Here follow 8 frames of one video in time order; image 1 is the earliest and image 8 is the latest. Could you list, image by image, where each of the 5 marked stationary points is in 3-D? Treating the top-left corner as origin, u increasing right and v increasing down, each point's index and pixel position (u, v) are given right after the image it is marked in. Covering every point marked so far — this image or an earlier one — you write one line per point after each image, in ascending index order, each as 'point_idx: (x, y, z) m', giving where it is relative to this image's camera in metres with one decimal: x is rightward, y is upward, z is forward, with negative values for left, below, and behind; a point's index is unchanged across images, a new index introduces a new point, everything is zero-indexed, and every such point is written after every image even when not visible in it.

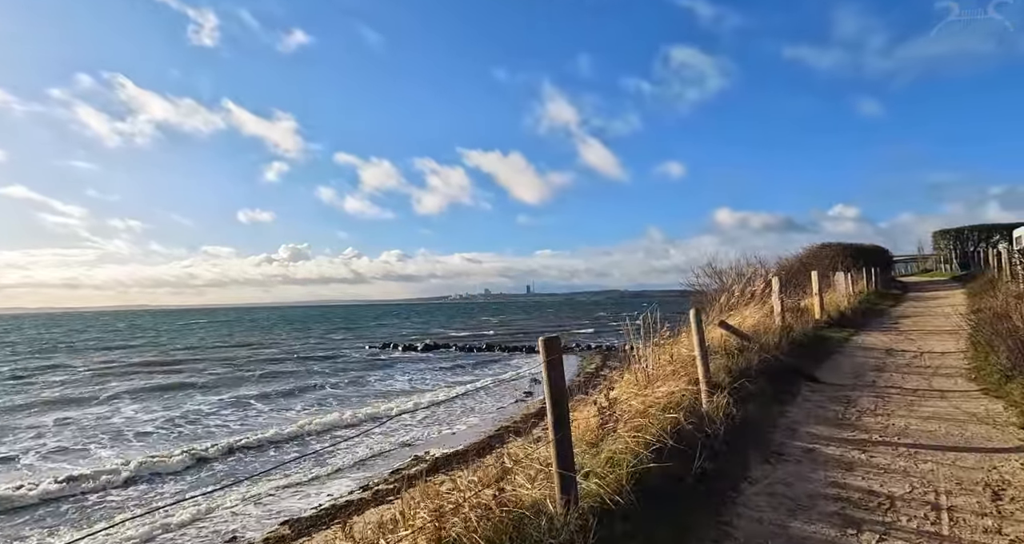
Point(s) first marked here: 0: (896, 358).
0: (+6.0, -1.4, +8.2) m
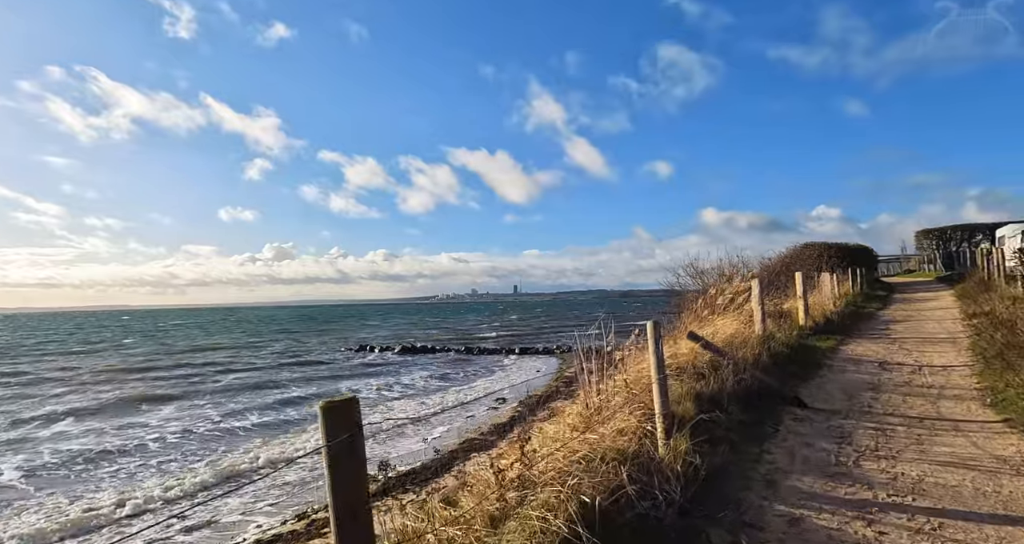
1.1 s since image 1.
0: (+5.2, -1.4, +7.1) m
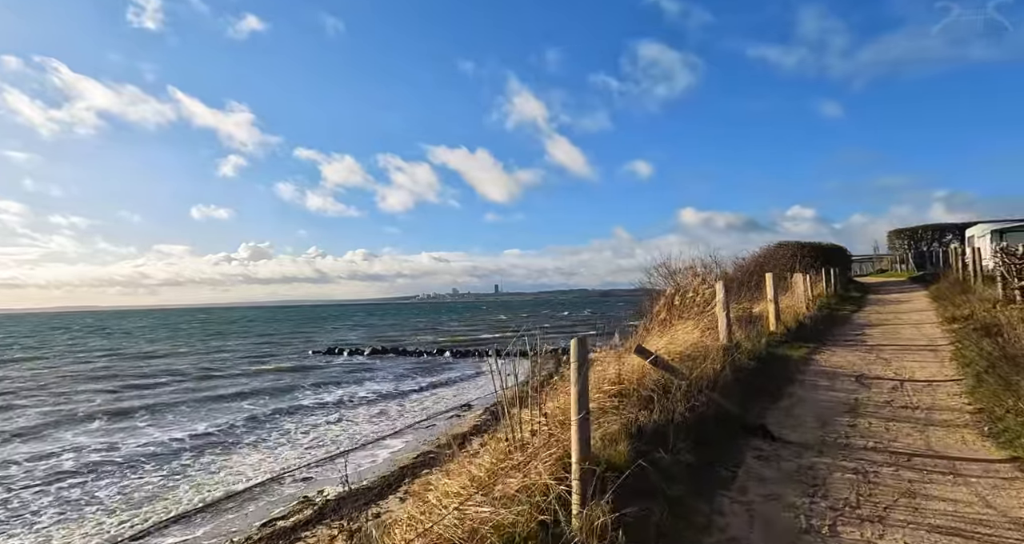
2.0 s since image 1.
0: (+4.3, -1.4, +6.2) m
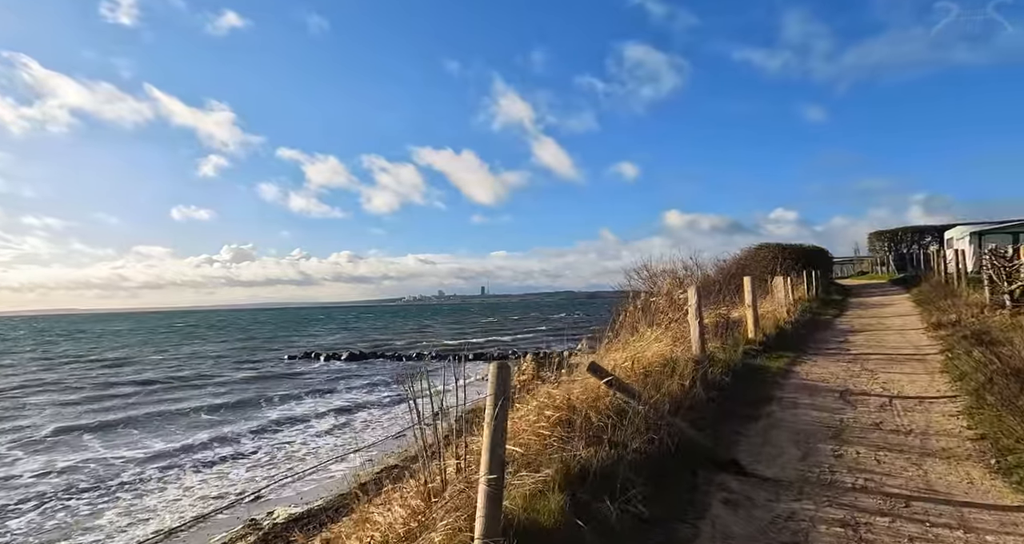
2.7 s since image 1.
0: (+3.7, -1.5, +5.5) m
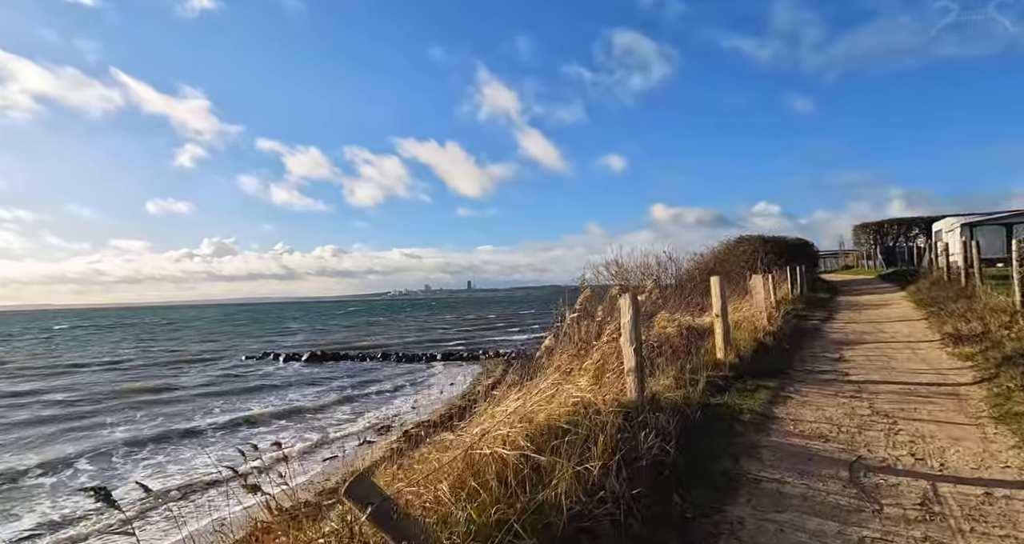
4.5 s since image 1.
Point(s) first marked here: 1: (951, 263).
0: (+2.3, -1.5, +3.2) m
1: (+13.3, +0.3, +15.9) m
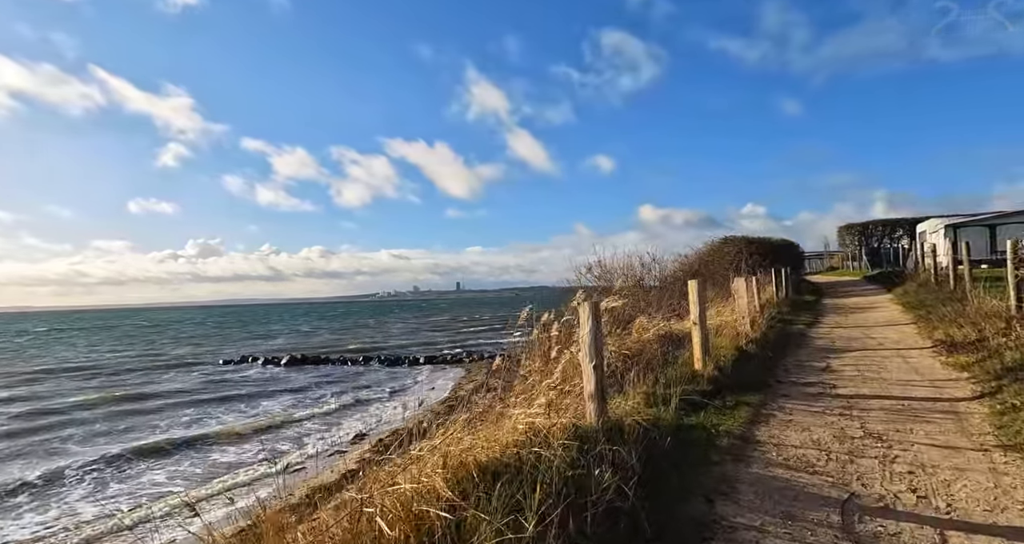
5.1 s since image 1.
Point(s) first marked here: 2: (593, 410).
0: (+1.8, -1.5, +2.6) m
1: (+12.6, +0.2, +15.5) m
2: (+0.6, -1.0, +4.0) m
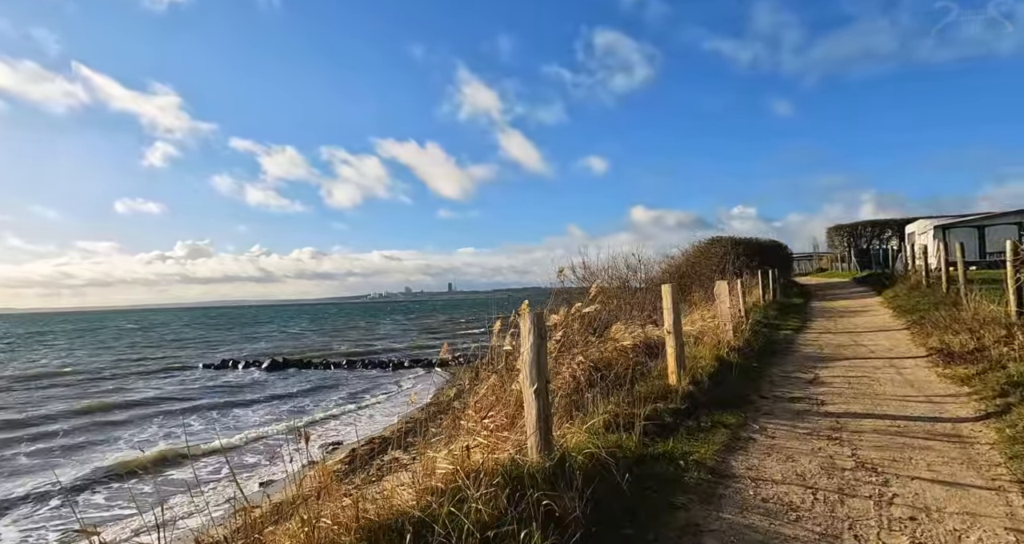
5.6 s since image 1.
0: (+1.4, -1.6, +1.9) m
1: (+11.9, +0.2, +15.0) m
2: (+0.1, -1.1, +3.4) m
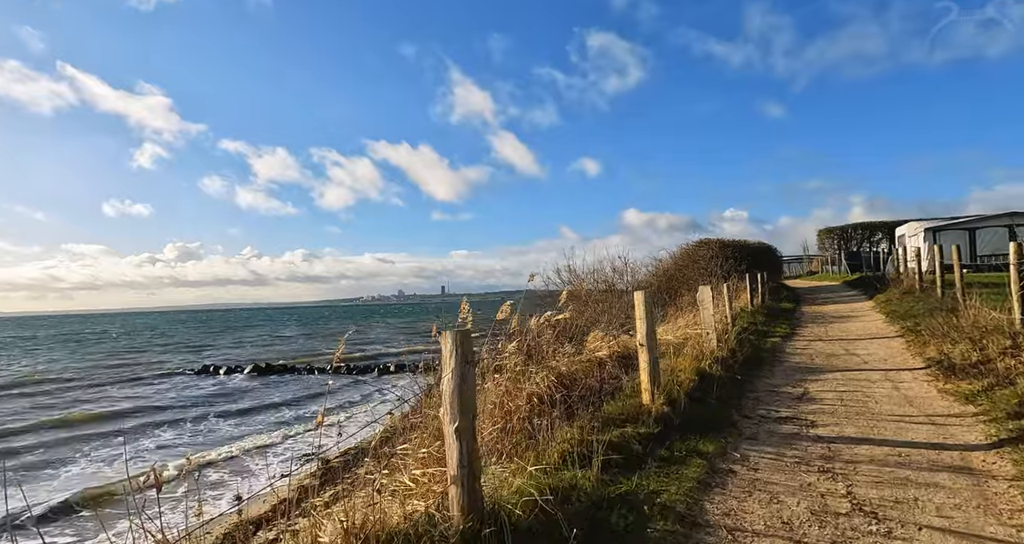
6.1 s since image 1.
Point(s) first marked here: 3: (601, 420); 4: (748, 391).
0: (+1.0, -1.6, +1.3) m
1: (+11.3, +0.1, +14.5) m
2: (-0.3, -1.1, +2.7) m
3: (+0.8, -1.3, +4.8) m
4: (+2.9, -1.4, +6.4) m
